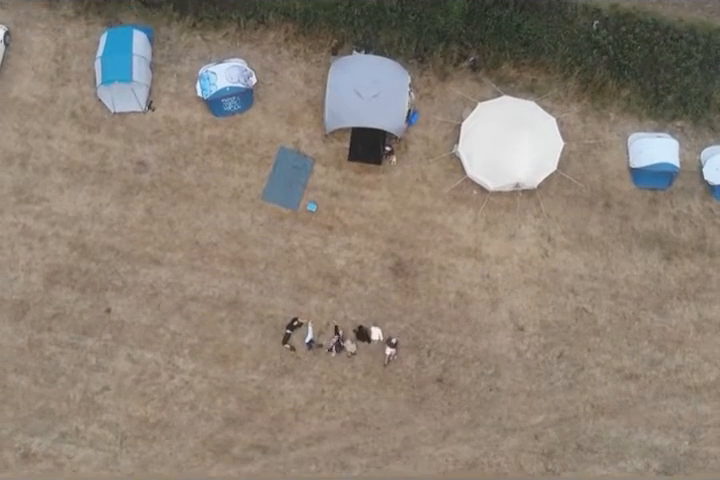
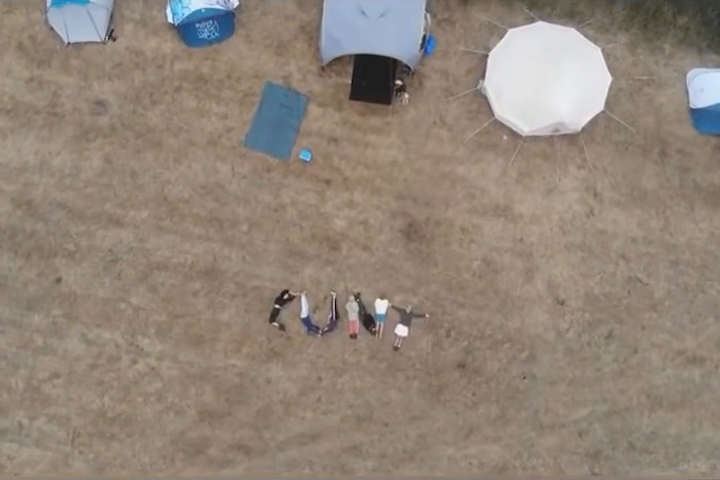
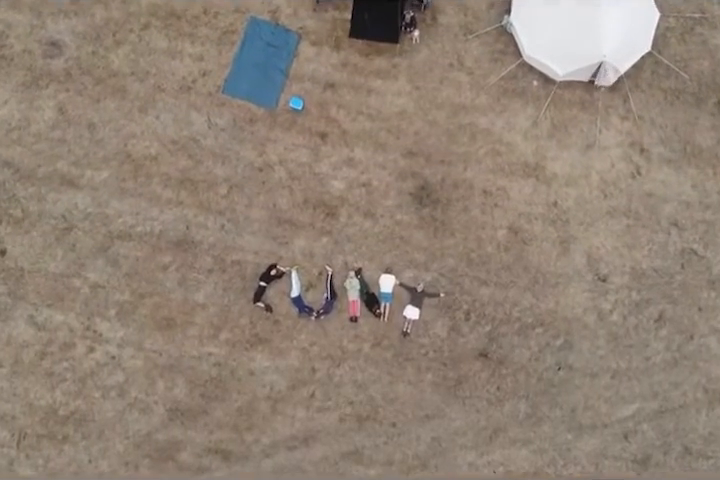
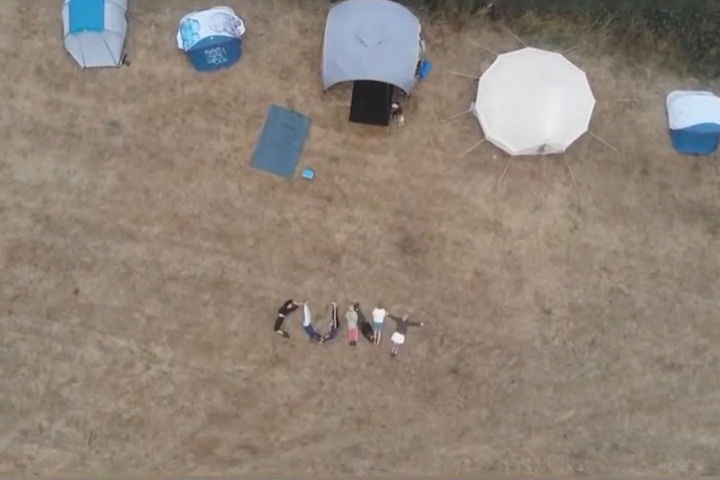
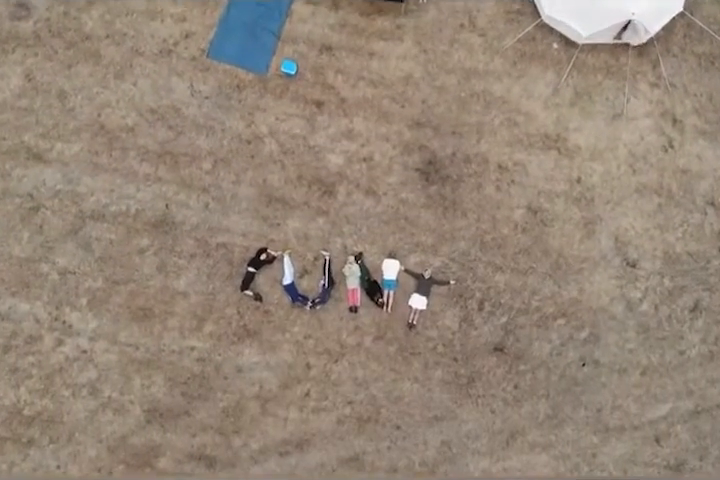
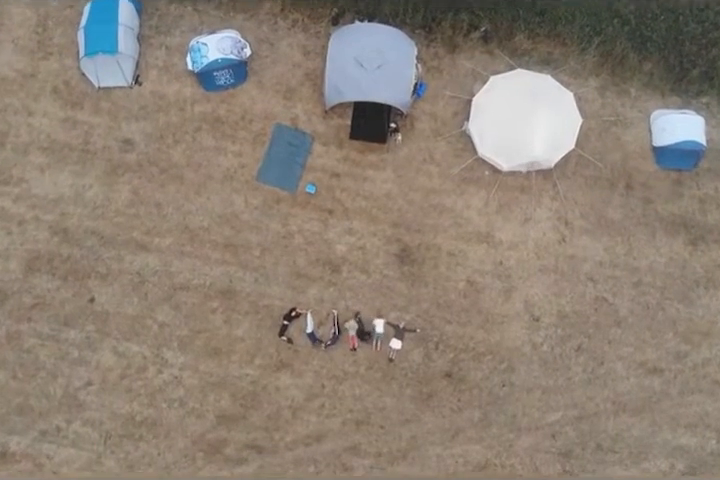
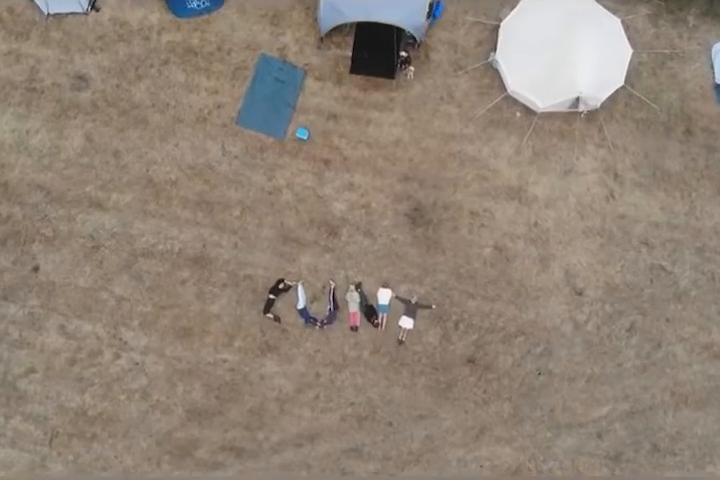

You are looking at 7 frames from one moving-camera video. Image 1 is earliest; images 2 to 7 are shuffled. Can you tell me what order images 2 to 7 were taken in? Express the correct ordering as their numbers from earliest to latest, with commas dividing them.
6, 4, 2, 7, 3, 5
